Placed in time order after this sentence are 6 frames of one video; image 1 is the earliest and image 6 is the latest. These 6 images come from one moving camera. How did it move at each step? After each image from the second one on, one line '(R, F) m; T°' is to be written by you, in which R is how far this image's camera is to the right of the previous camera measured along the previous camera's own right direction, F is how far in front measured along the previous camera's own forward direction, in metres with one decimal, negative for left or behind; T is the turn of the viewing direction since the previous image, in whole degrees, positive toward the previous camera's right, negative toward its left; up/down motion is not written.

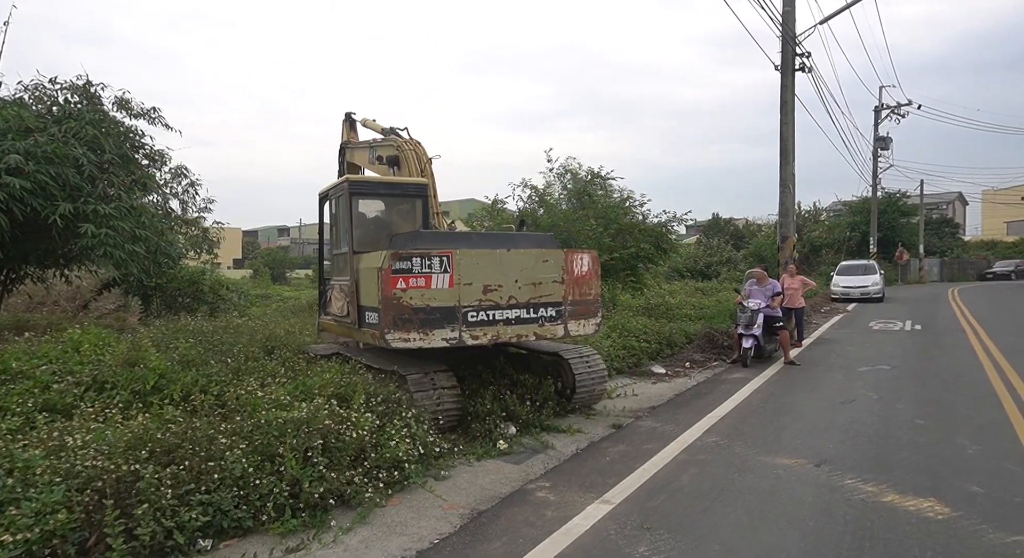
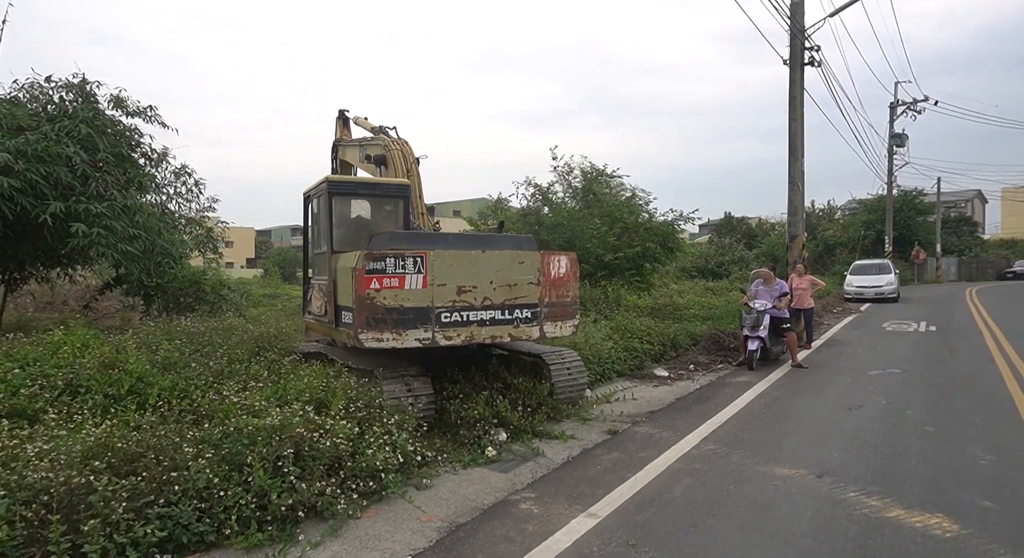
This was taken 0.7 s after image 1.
(+0.2, +0.2) m; -1°
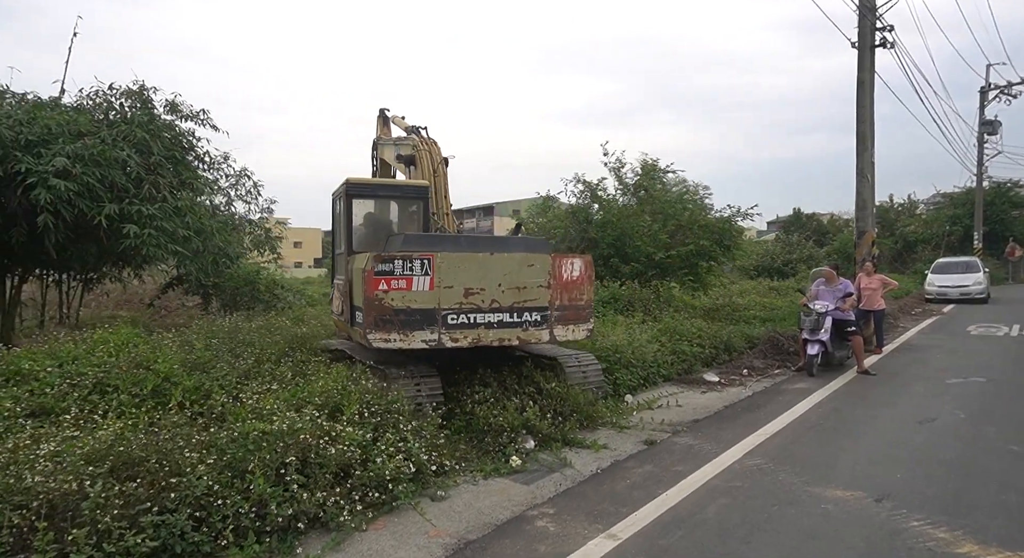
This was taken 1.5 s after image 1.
(+0.2, +0.2) m; -6°
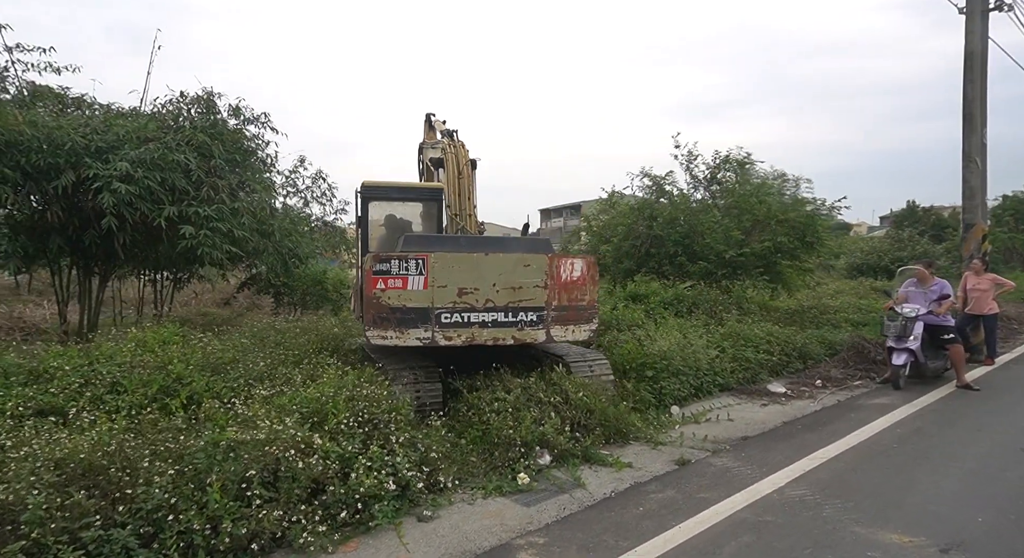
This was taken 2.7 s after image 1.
(+0.5, +0.3) m; -8°
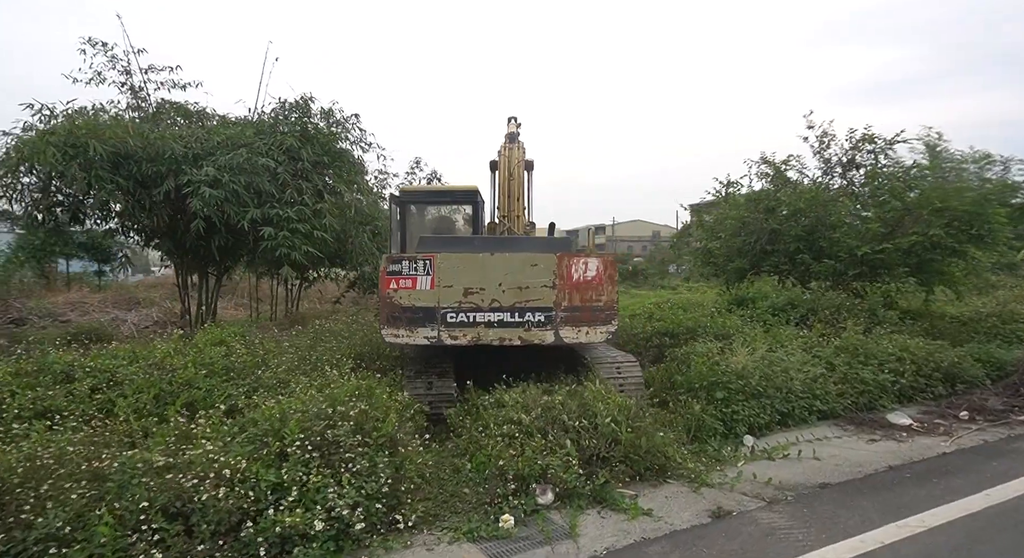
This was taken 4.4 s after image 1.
(+0.9, +0.6) m; -13°
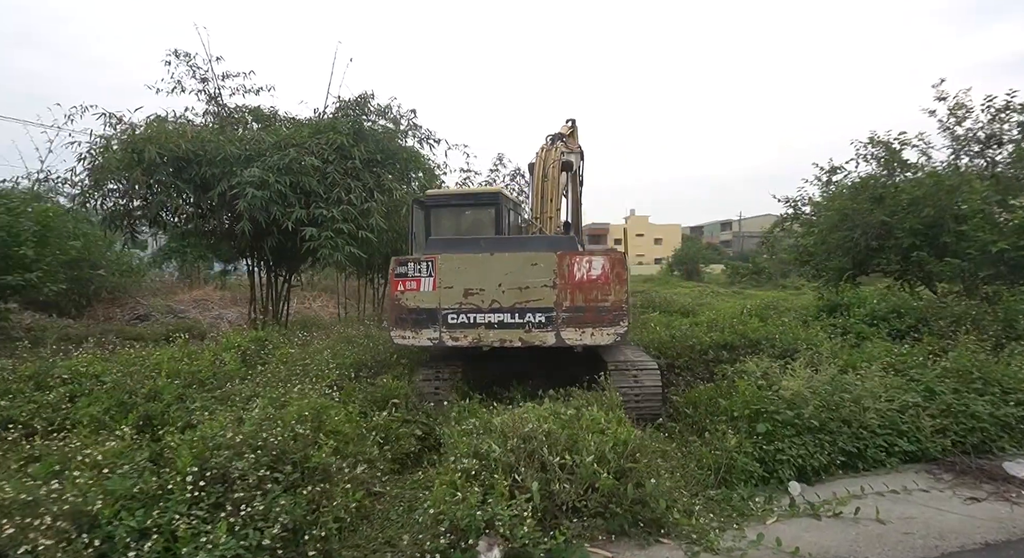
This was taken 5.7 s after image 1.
(+1.0, +0.7) m; -11°
